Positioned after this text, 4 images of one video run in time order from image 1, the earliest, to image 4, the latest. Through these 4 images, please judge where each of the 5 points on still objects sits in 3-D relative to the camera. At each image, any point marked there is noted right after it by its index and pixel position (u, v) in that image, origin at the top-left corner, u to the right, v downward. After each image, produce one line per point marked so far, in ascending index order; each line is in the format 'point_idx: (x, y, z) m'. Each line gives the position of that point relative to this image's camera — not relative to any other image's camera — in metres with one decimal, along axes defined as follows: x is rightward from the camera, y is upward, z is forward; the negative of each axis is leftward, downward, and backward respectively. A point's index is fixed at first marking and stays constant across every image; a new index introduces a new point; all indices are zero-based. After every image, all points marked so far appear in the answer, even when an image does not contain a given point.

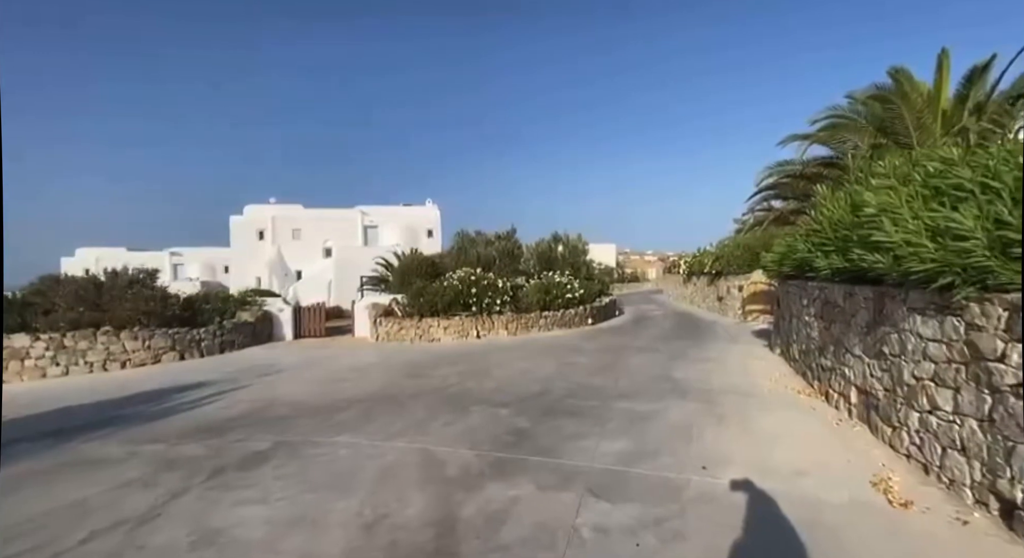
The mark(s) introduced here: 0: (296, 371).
0: (-5.1, -2.2, +12.0) m
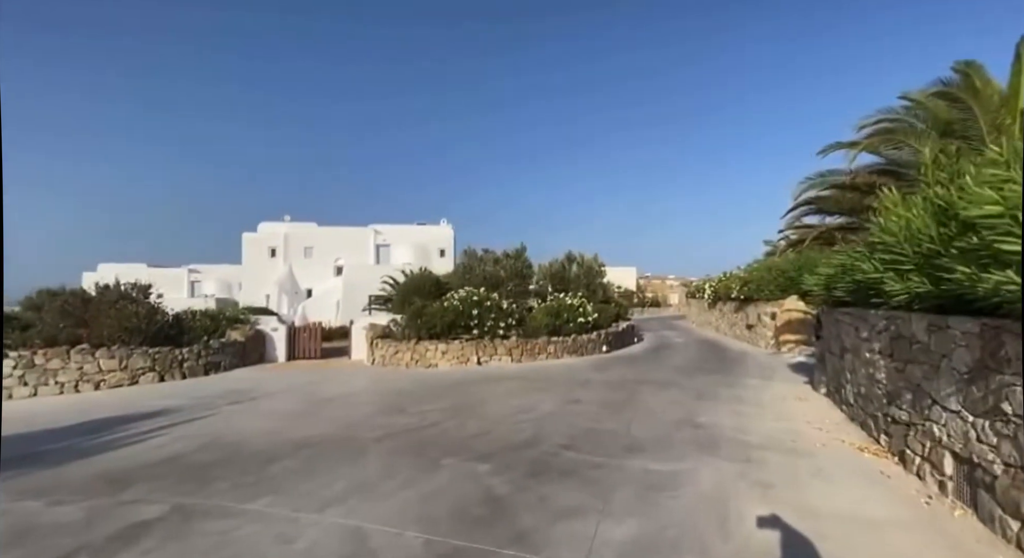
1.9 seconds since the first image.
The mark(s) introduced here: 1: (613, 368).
0: (-5.1, -2.5, +10.7) m
1: (+2.9, -2.6, +14.3) m
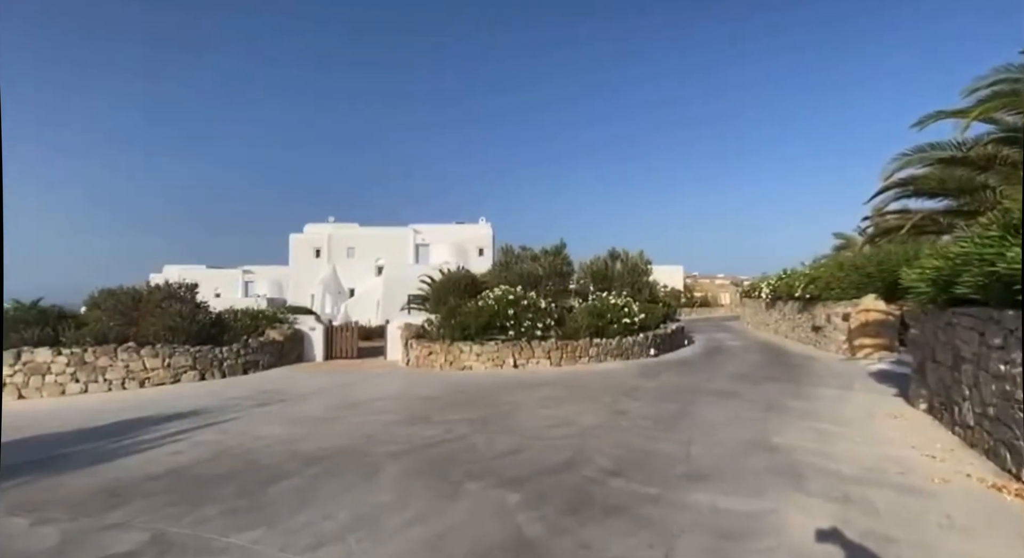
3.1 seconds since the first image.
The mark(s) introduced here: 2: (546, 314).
0: (-4.3, -2.5, +10.2) m
1: (+4.0, -2.5, +13.1) m
2: (+1.2, -1.1, +15.7) m
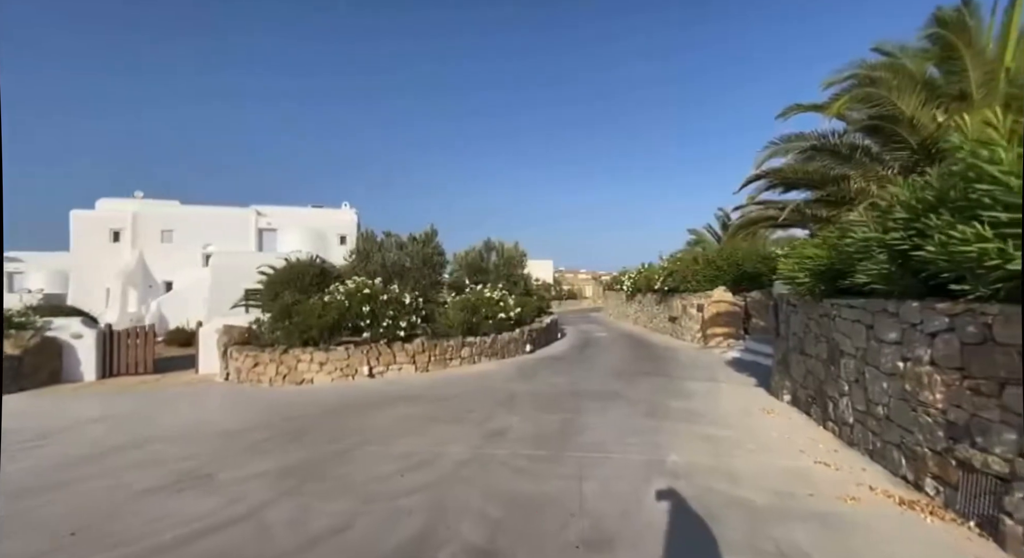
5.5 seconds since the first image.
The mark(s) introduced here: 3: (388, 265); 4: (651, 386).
0: (-6.7, -2.3, +7.0) m
1: (+0.6, -2.3, +11.9) m
2: (-2.8, -0.8, +13.7) m
3: (-4.5, +0.5, +18.2) m
4: (+3.0, -2.3, +10.8) m
